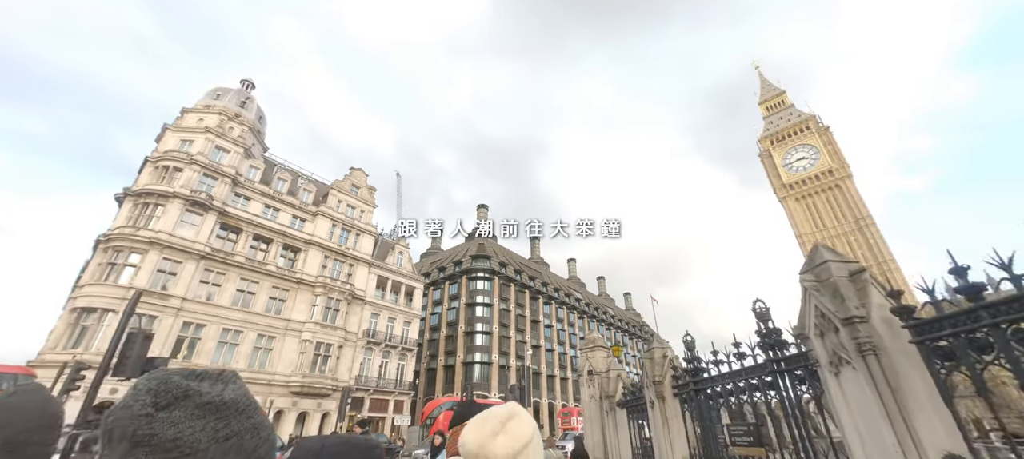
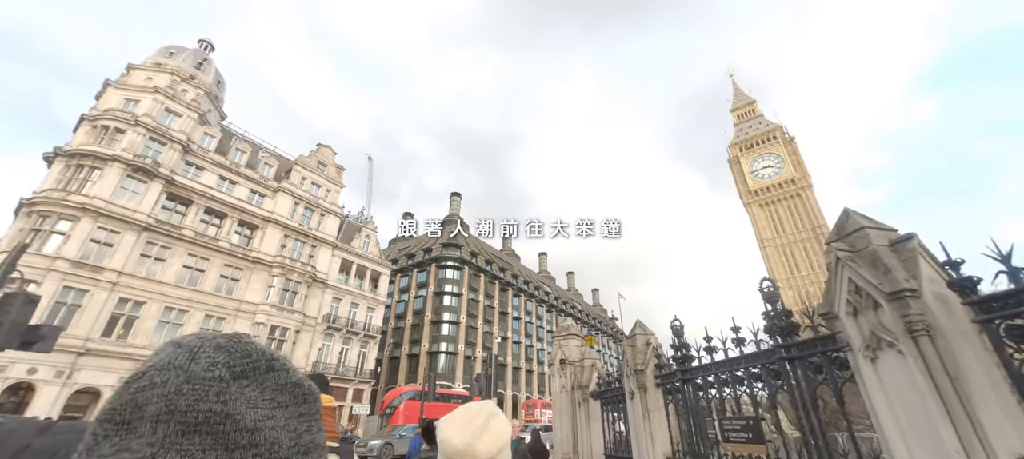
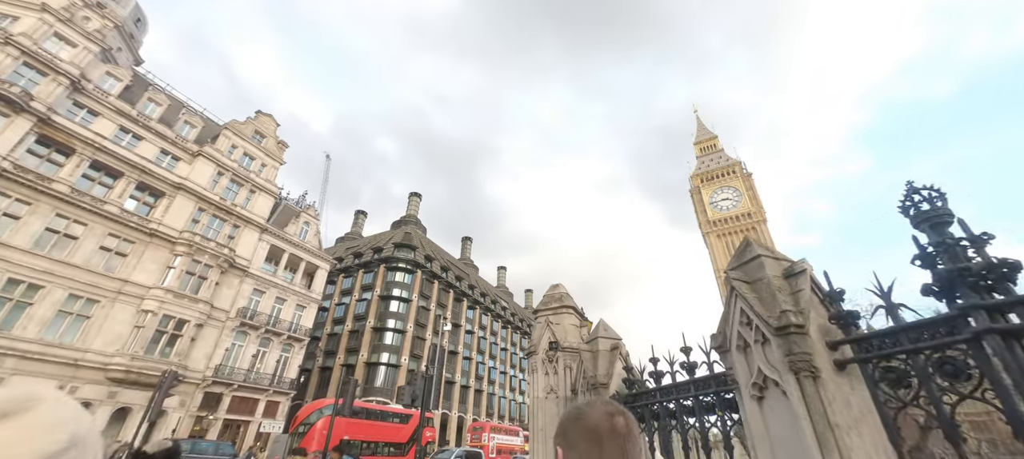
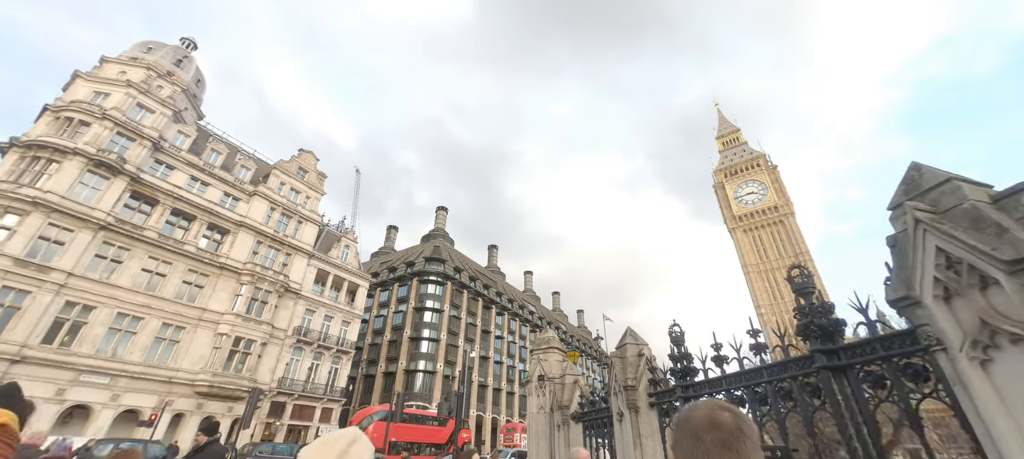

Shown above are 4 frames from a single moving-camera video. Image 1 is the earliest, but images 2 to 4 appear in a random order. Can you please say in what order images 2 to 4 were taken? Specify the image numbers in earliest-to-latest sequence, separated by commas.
2, 4, 3
